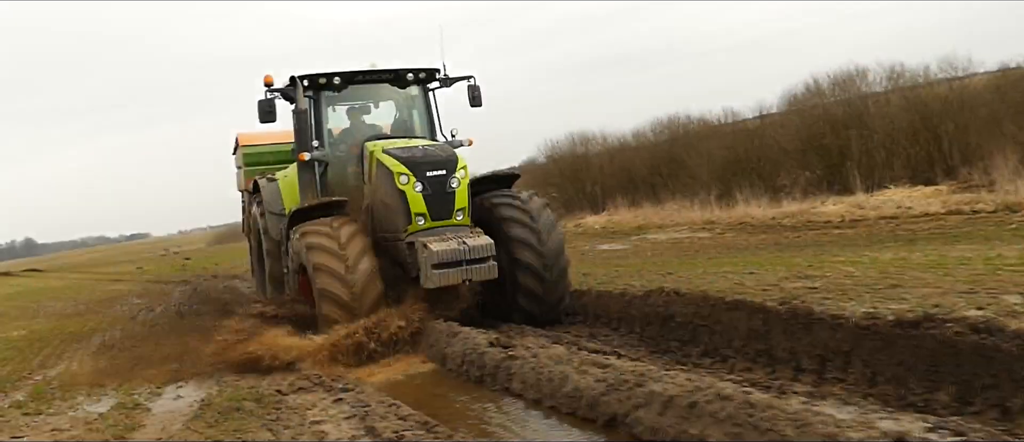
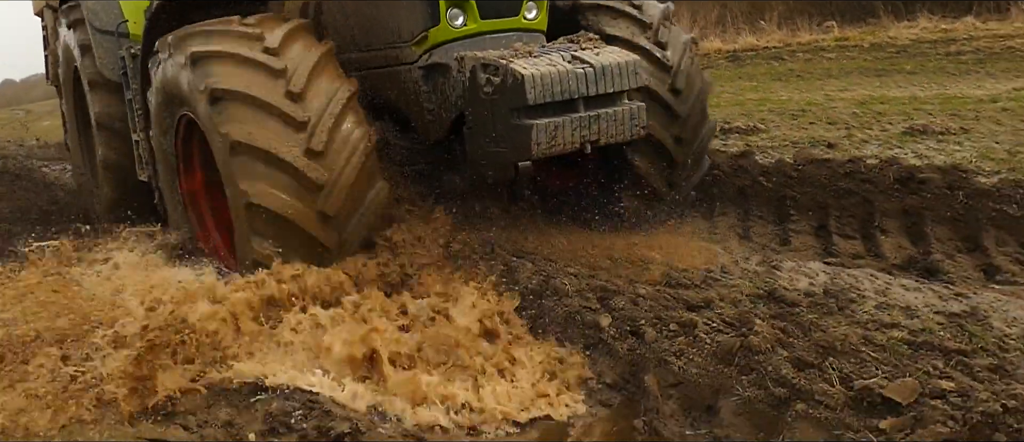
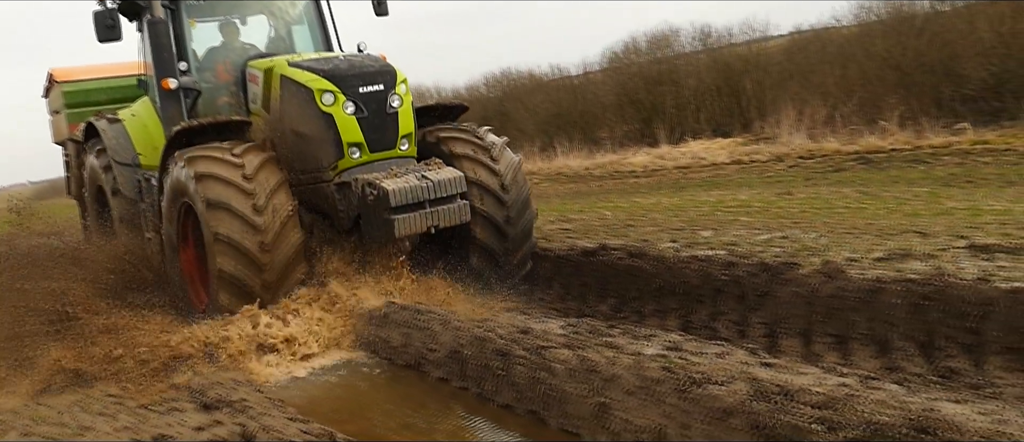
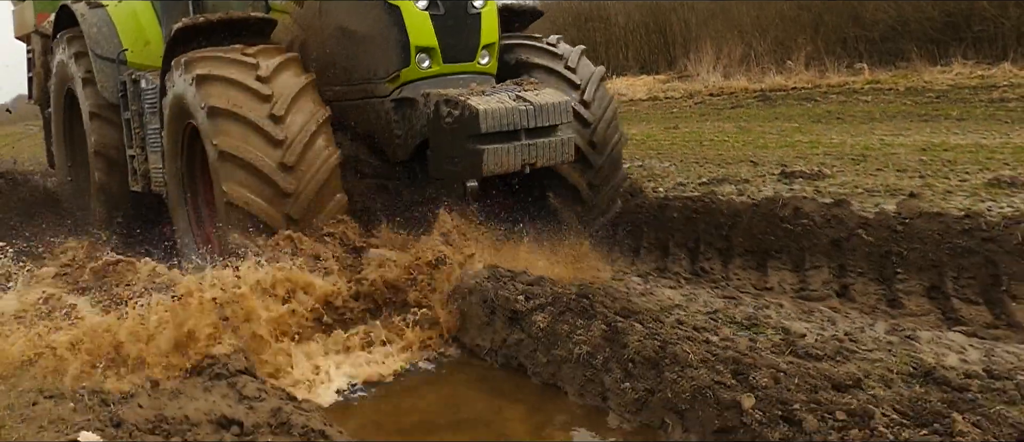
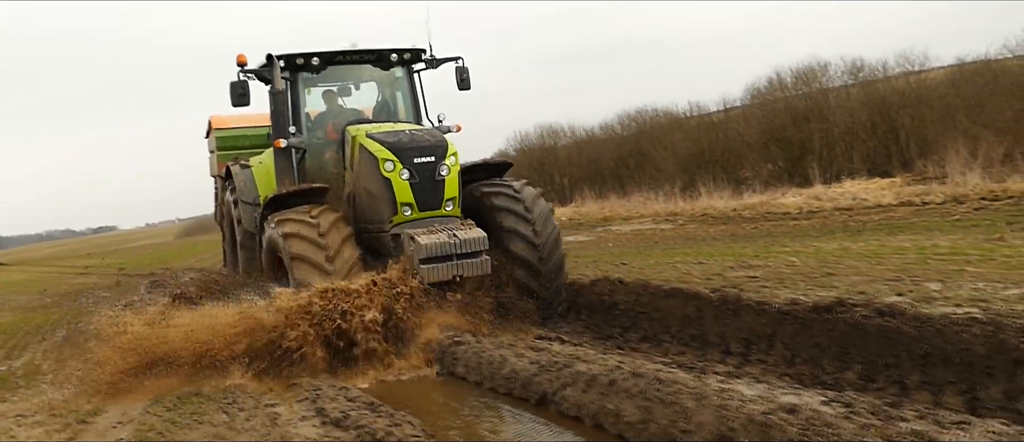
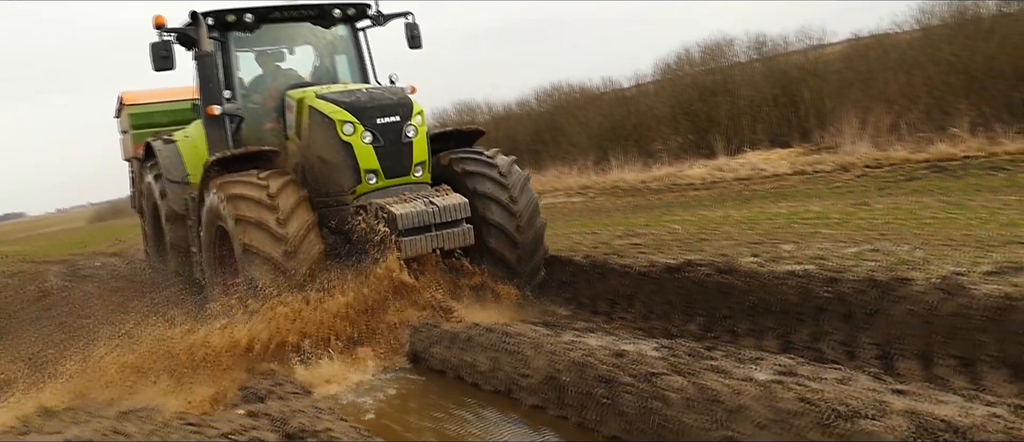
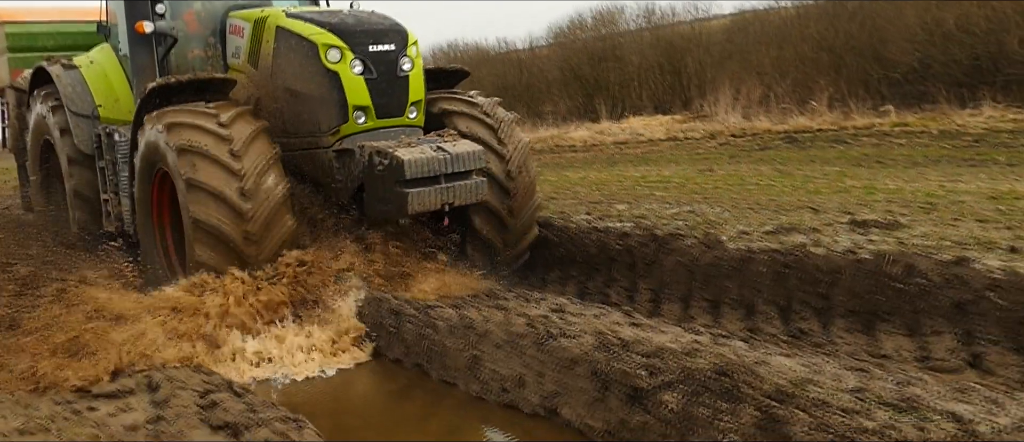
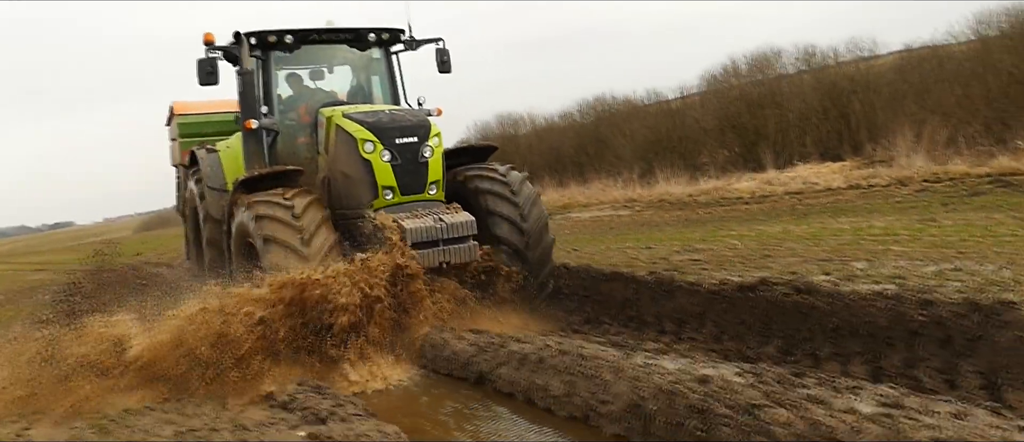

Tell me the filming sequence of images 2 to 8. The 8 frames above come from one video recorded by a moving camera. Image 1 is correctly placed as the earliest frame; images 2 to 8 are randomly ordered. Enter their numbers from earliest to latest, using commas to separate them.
5, 8, 6, 3, 7, 4, 2
